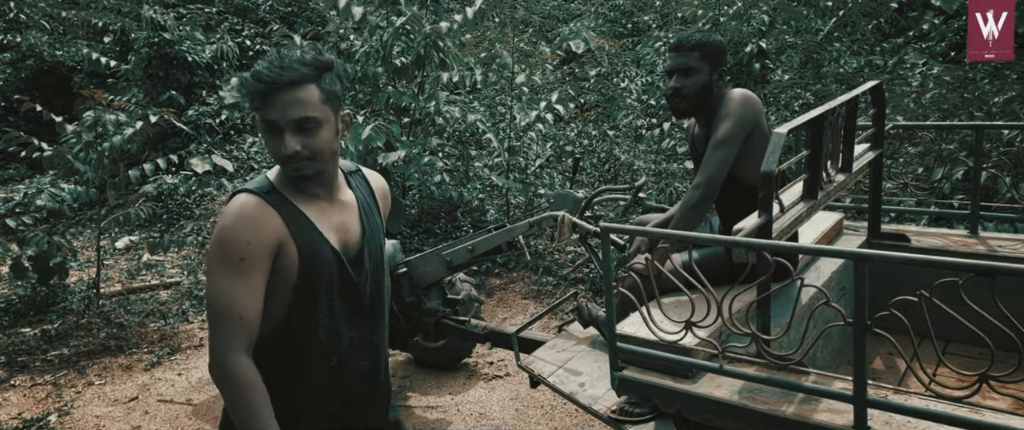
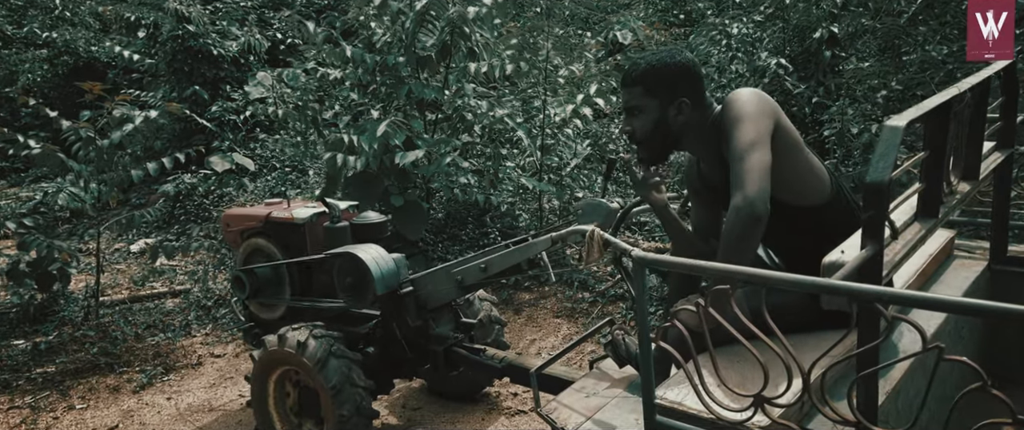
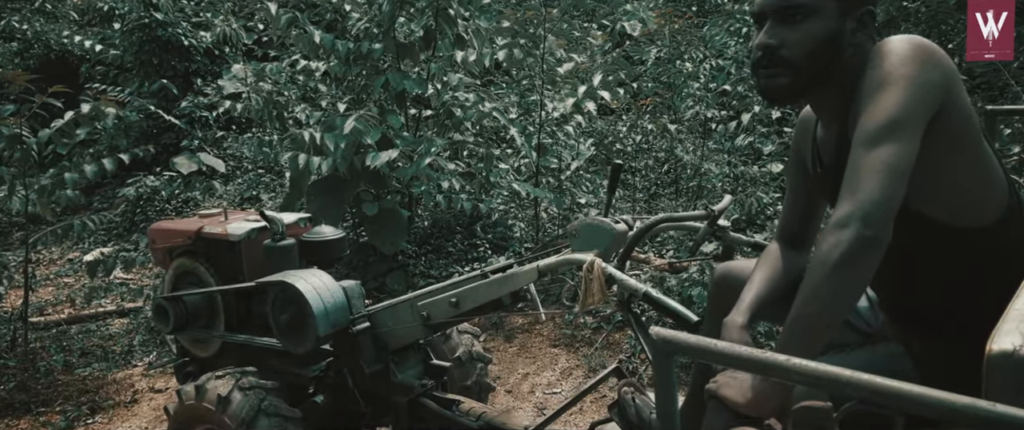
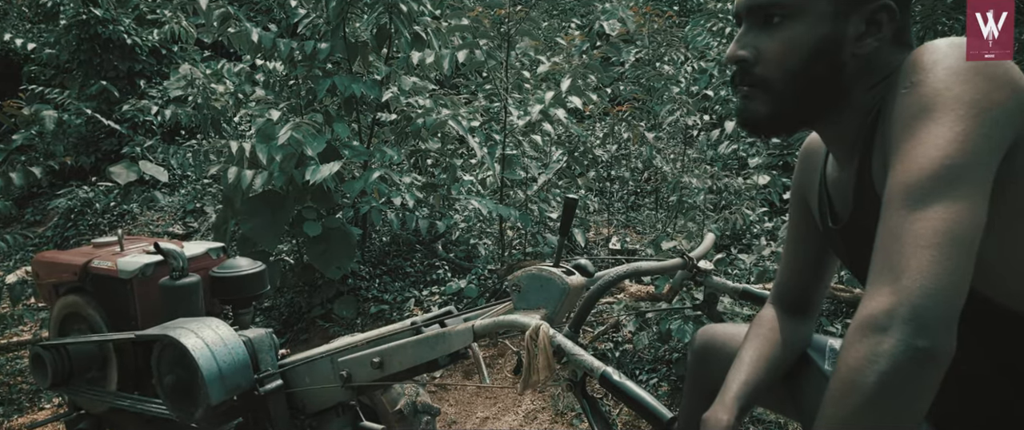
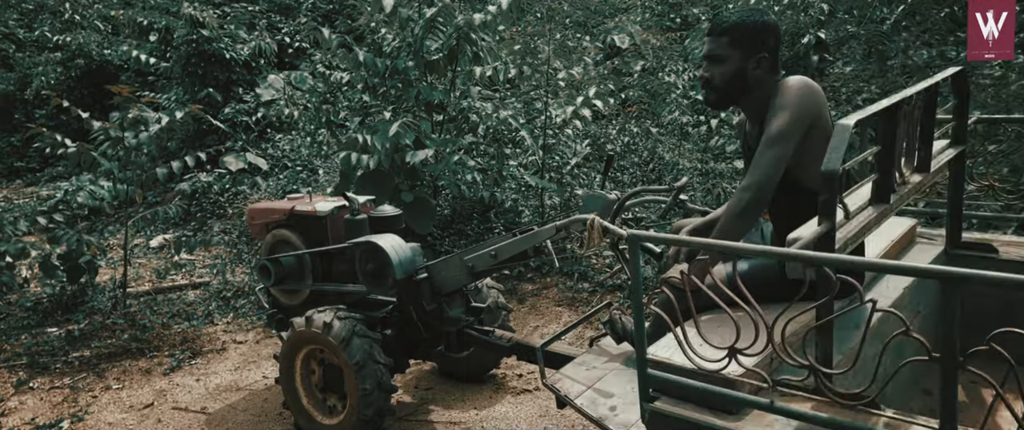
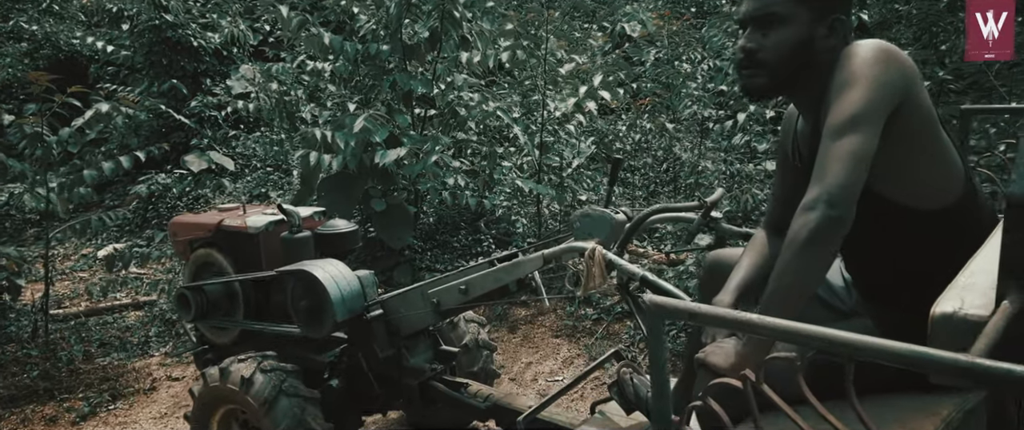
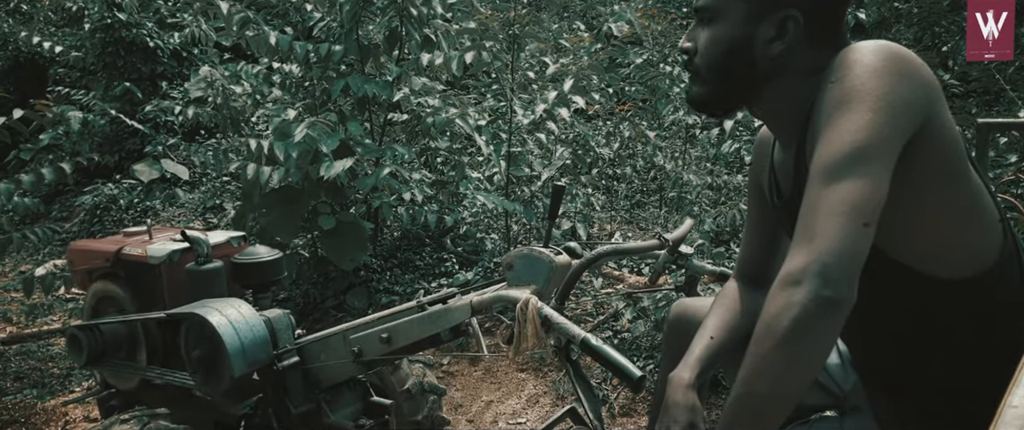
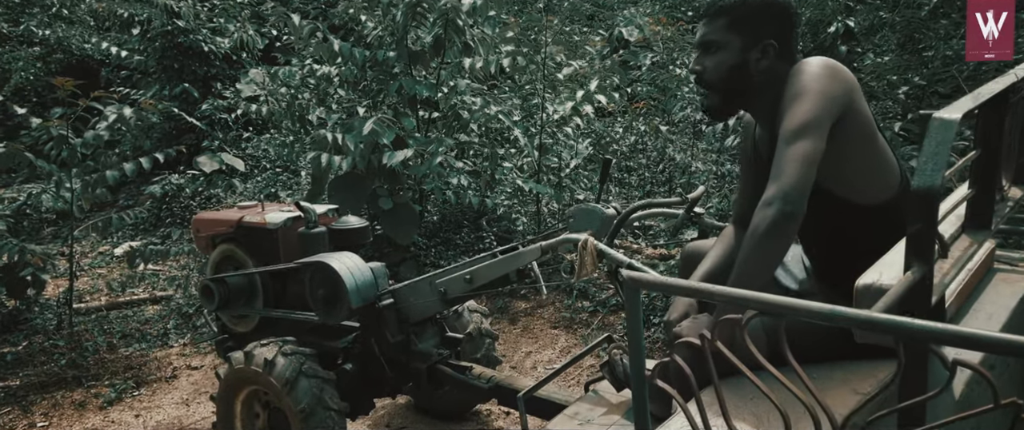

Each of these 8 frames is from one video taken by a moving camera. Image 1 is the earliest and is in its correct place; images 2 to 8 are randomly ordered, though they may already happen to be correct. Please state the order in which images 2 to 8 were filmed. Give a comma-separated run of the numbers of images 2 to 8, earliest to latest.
5, 2, 8, 6, 3, 7, 4
